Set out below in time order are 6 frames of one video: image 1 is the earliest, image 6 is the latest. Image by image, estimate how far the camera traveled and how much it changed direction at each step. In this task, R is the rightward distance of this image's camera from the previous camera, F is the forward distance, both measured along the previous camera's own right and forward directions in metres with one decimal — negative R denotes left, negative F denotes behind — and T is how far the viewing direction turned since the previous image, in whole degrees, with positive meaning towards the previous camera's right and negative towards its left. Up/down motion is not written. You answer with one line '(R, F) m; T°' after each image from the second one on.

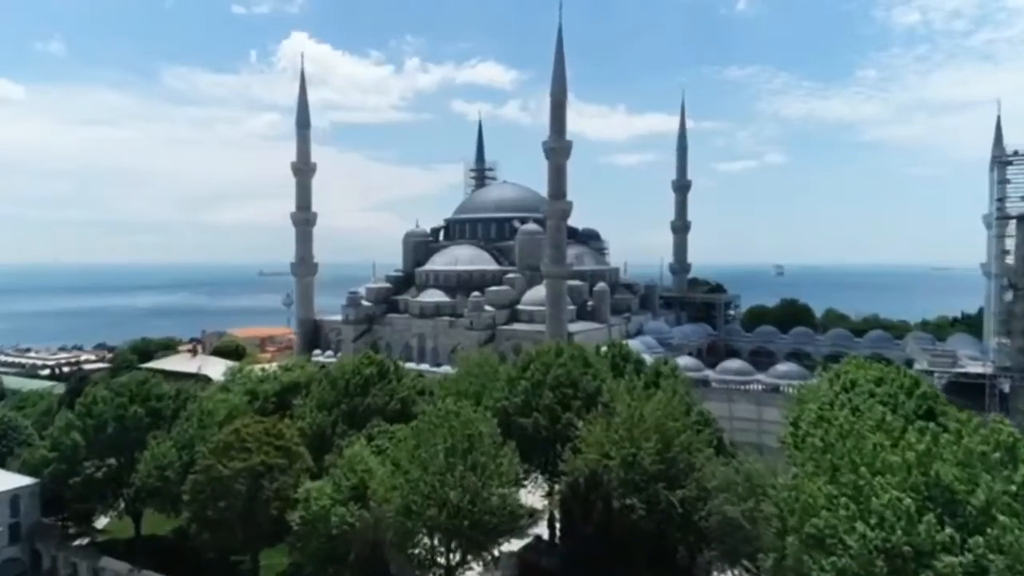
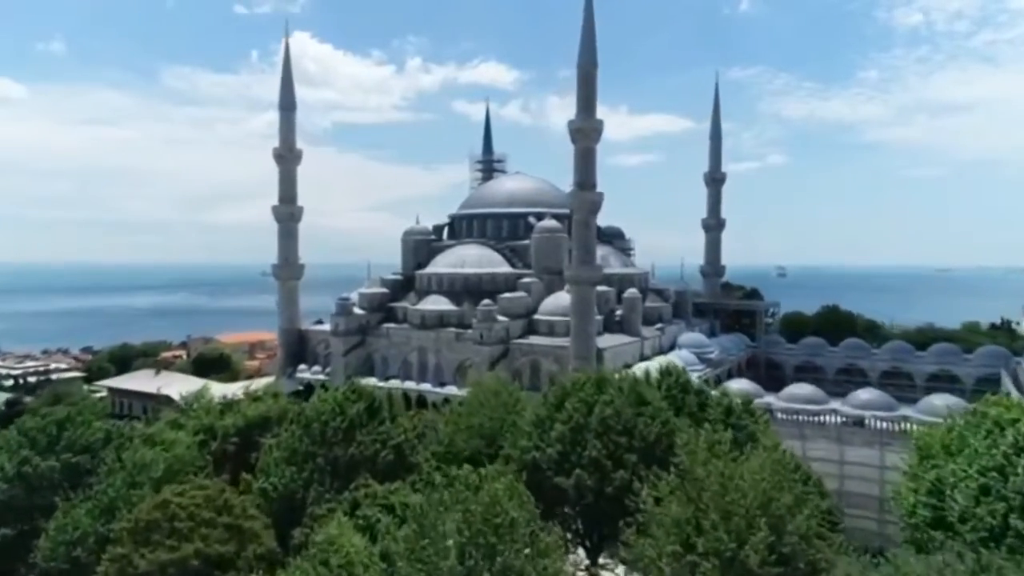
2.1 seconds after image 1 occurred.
(-0.5, +5.3) m; 0°
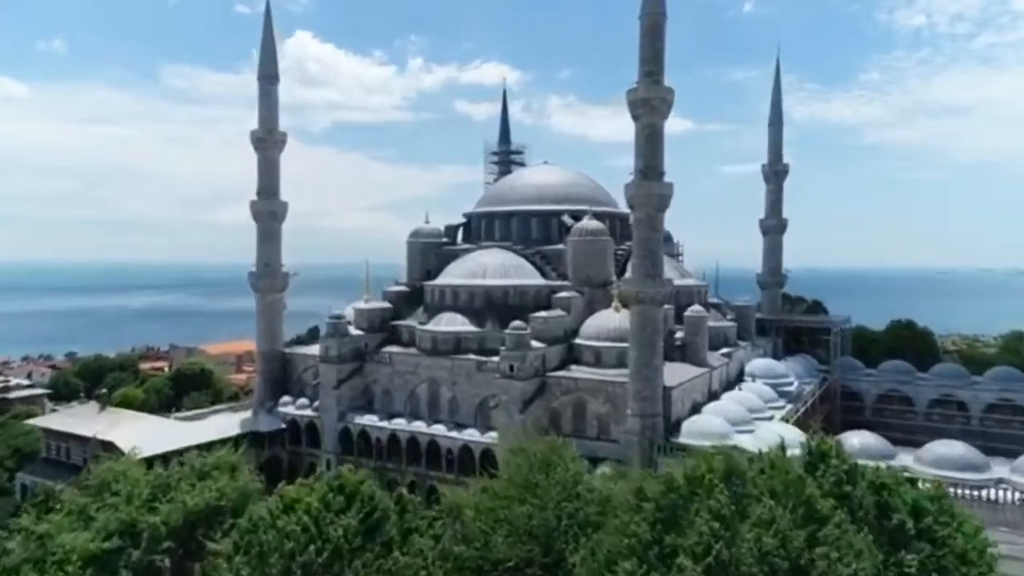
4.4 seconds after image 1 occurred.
(-0.9, +6.5) m; 0°
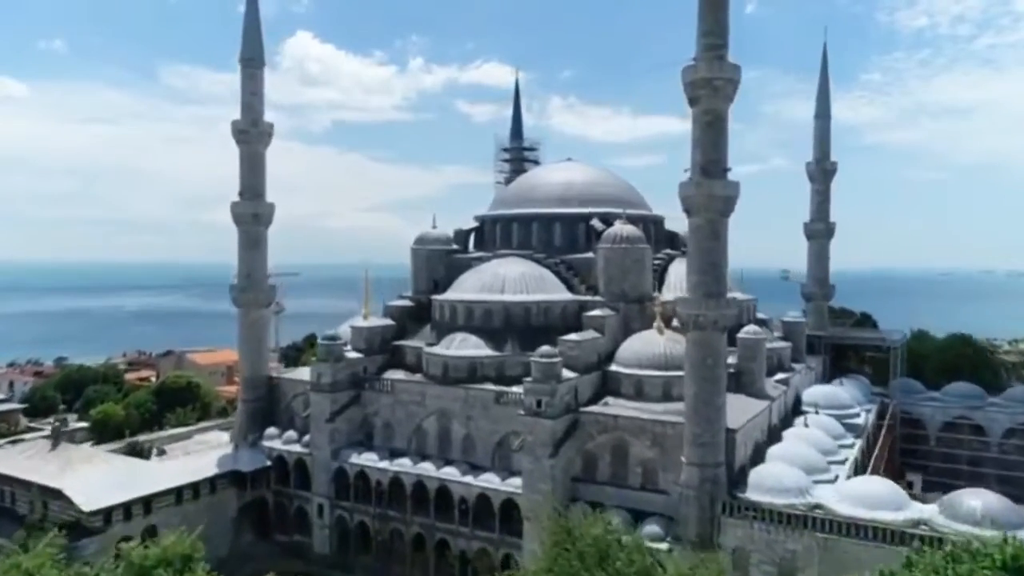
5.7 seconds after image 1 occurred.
(-0.5, +3.9) m; 0°
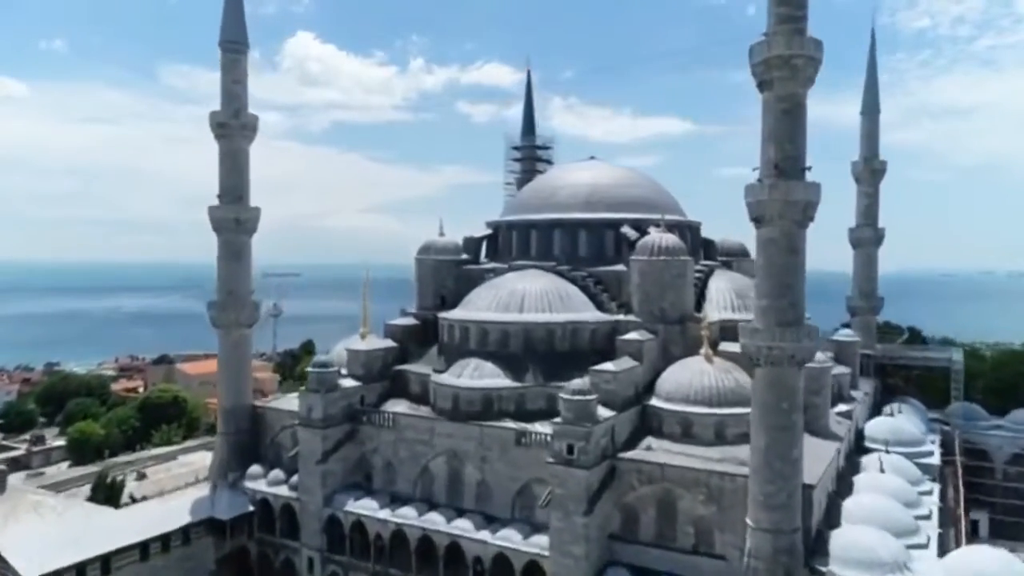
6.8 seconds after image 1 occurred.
(-0.4, +3.2) m; 0°
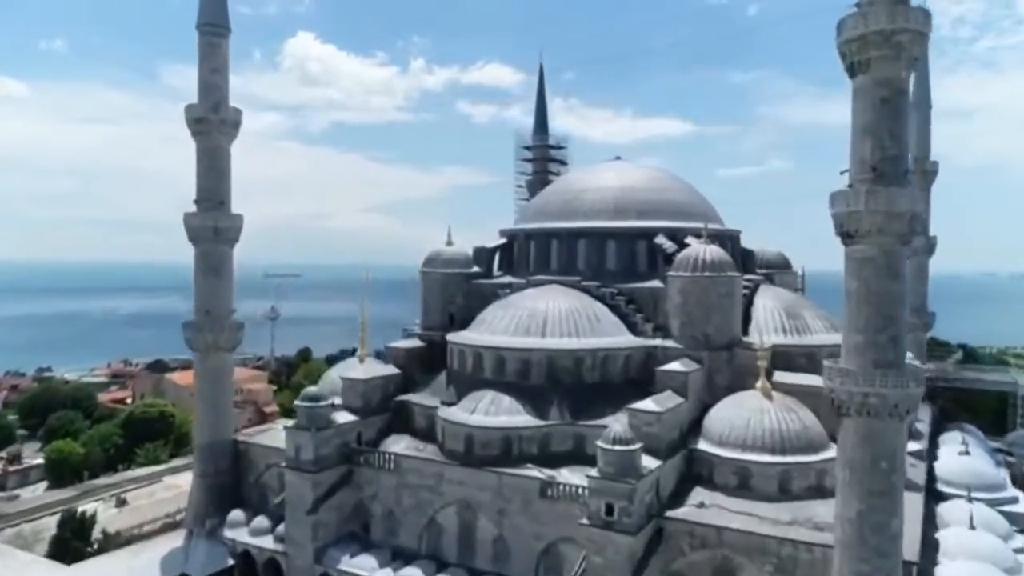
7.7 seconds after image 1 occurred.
(-0.4, +2.8) m; 0°
